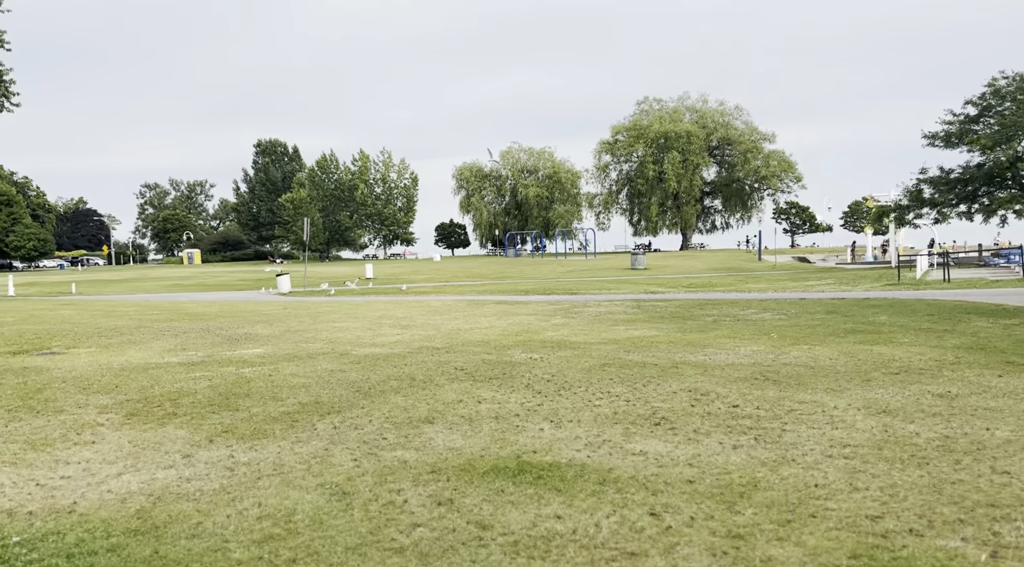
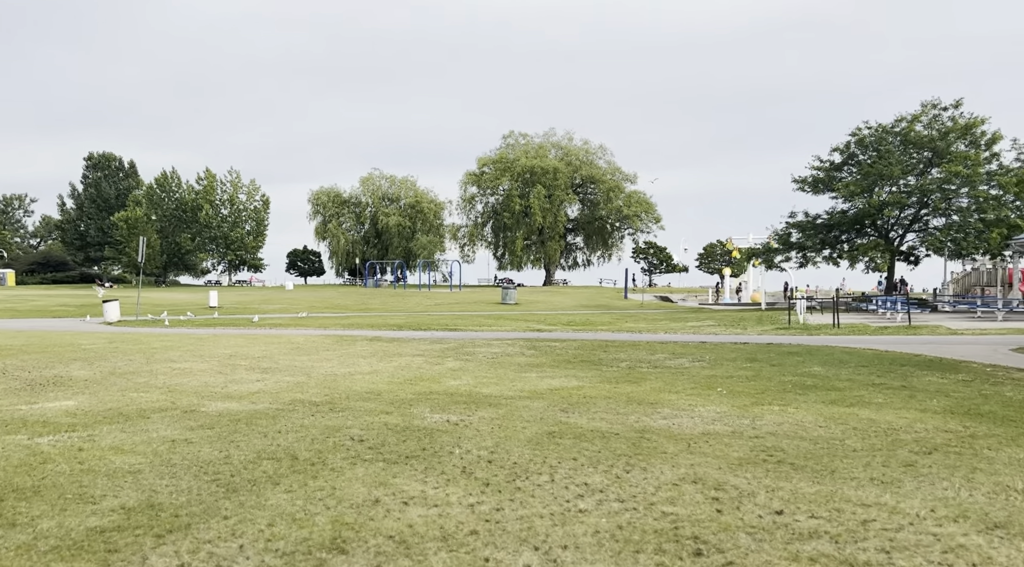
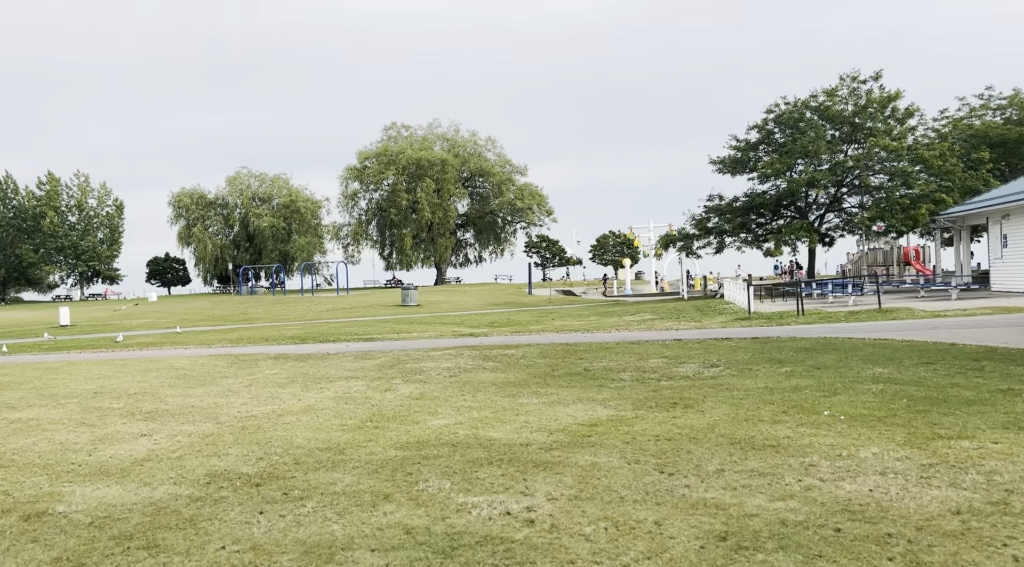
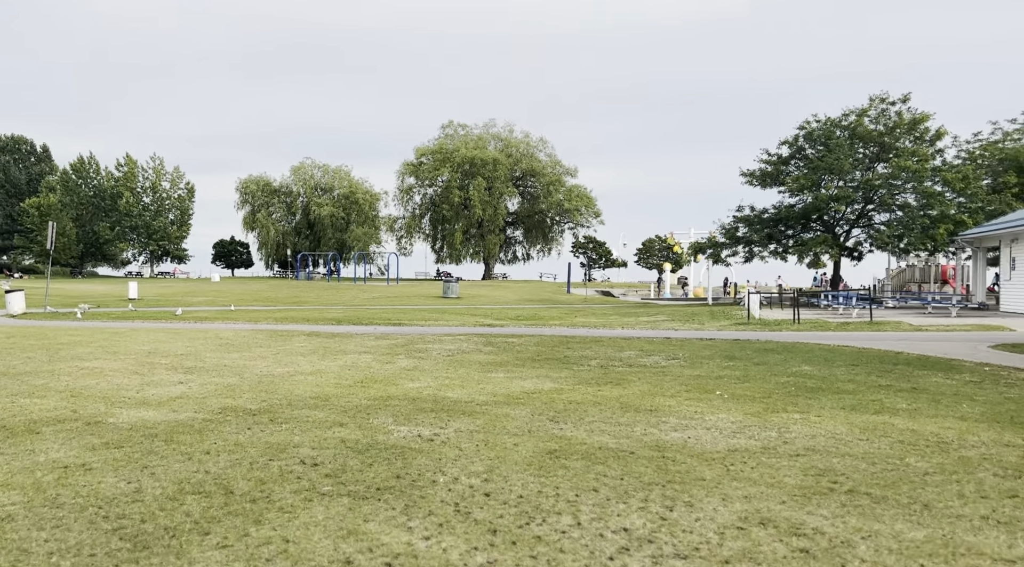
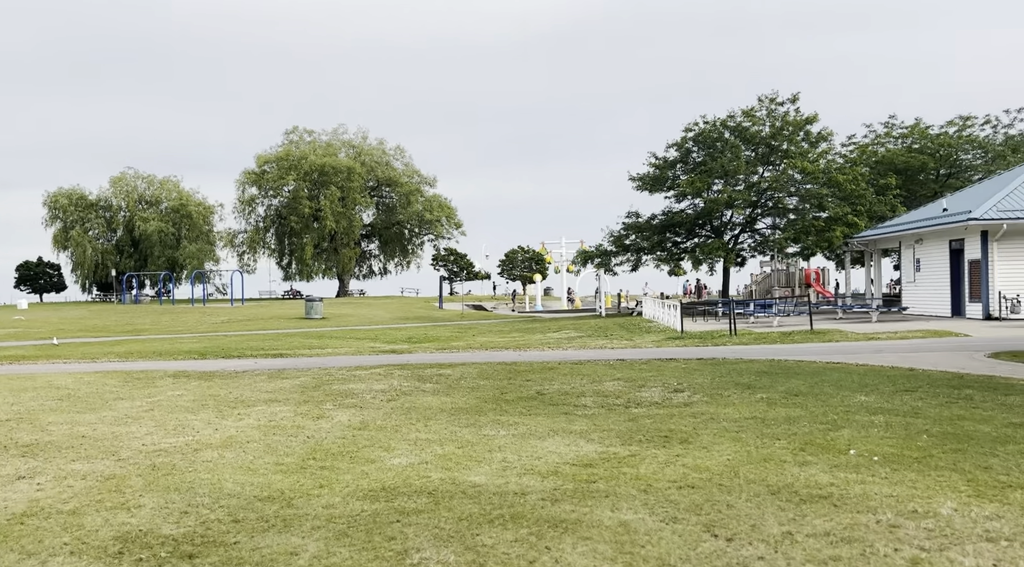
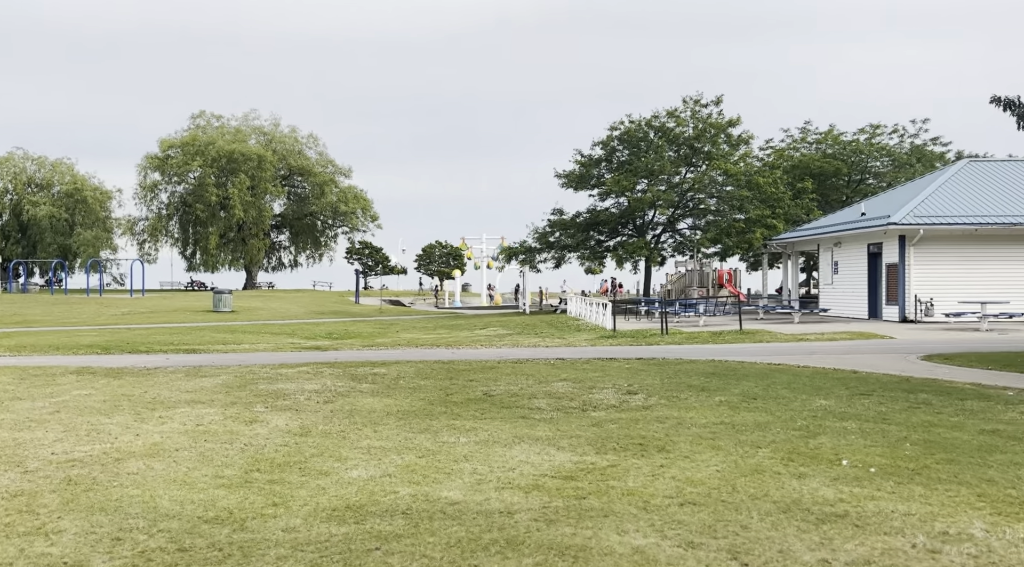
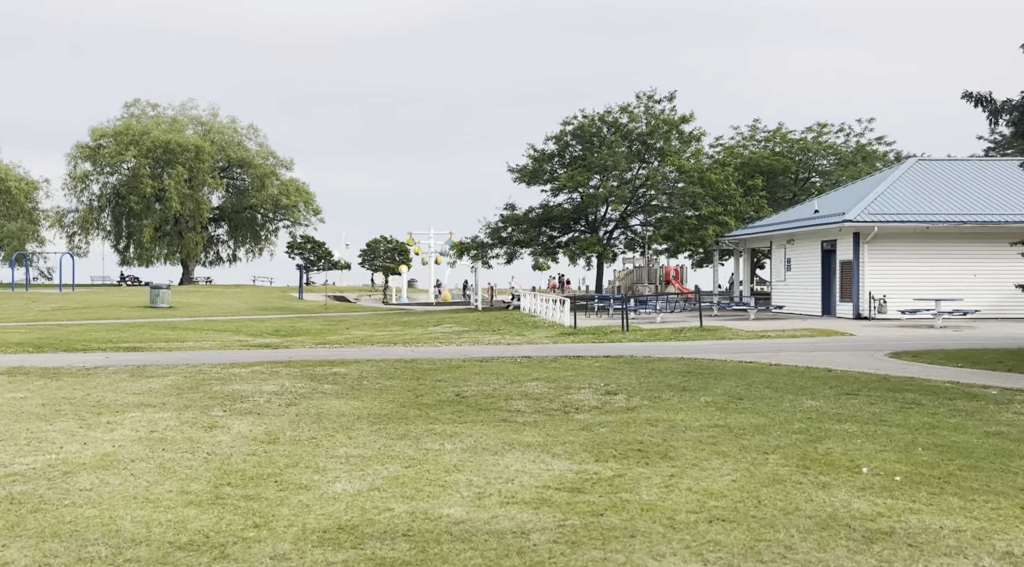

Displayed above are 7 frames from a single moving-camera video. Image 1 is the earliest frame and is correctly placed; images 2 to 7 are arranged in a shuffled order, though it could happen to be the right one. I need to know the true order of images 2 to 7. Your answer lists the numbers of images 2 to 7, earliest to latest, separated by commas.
2, 4, 3, 5, 6, 7
